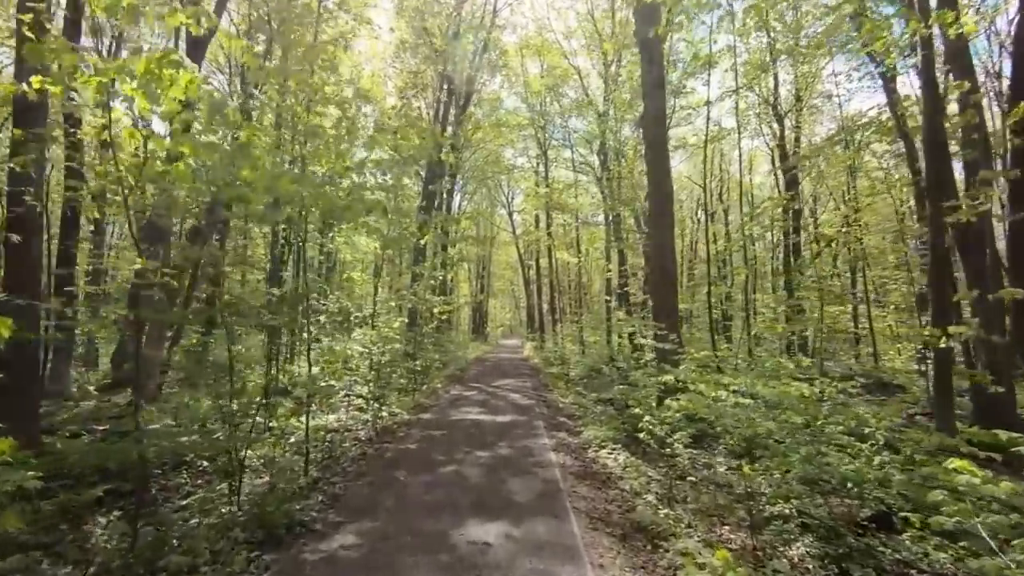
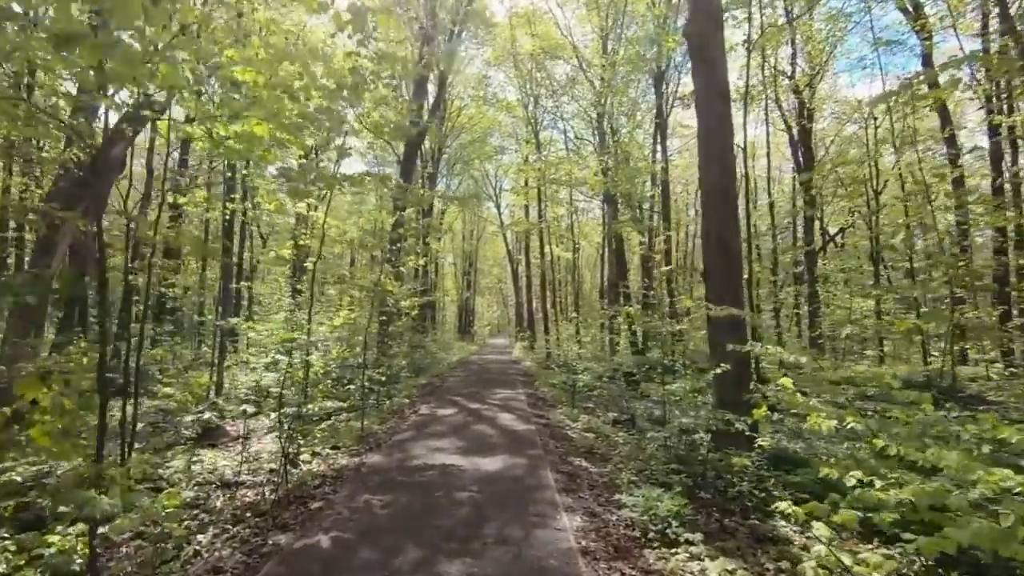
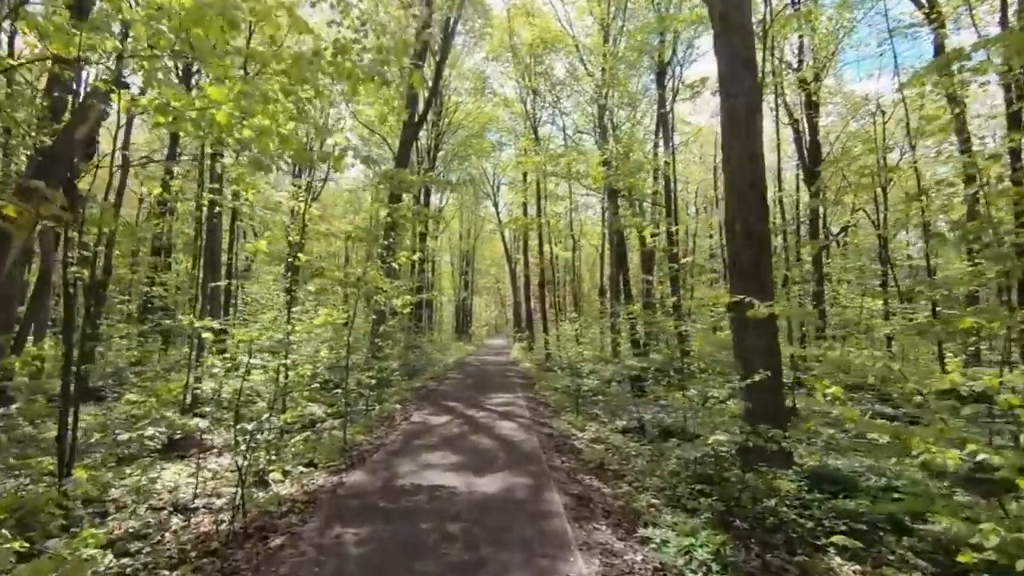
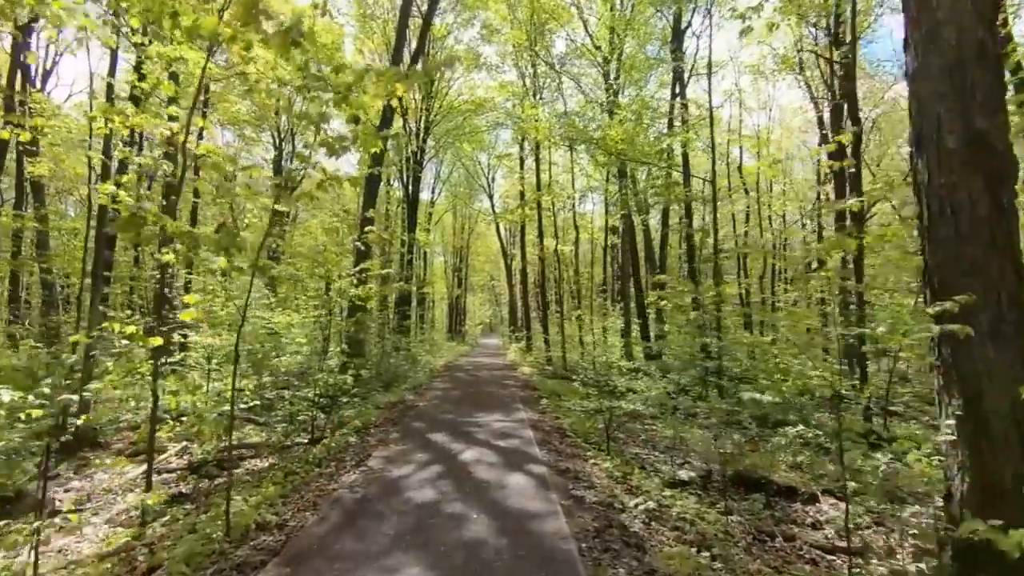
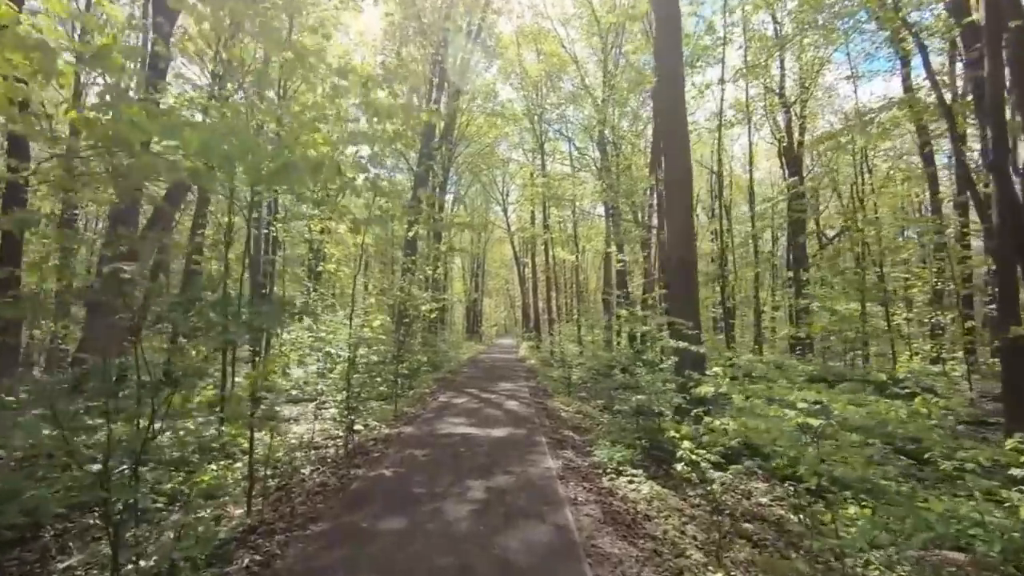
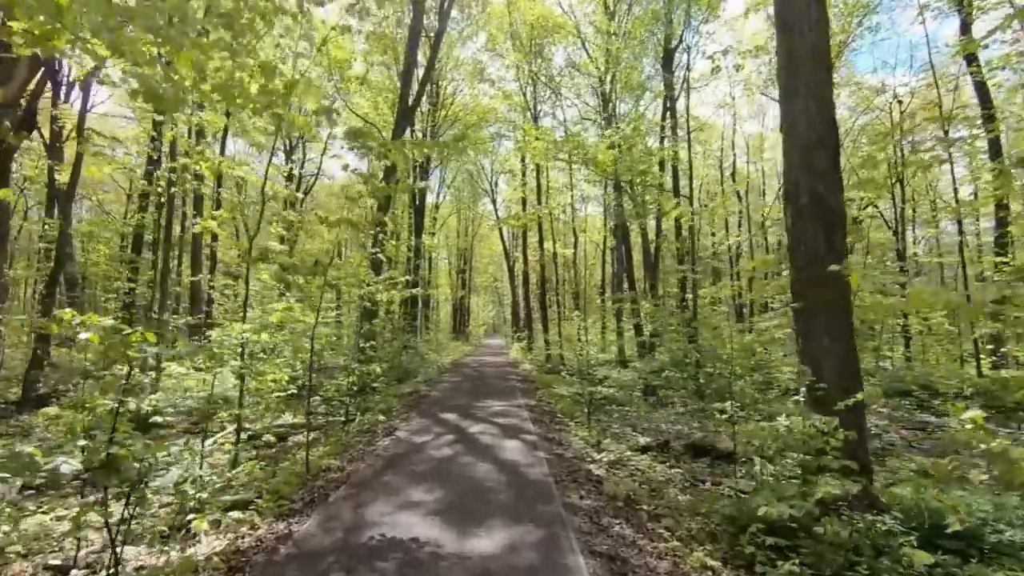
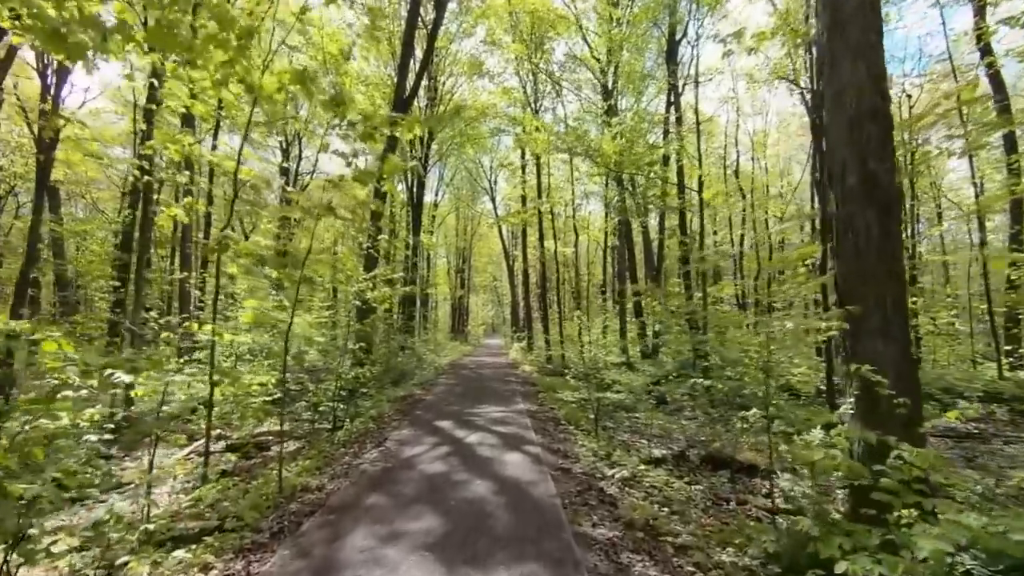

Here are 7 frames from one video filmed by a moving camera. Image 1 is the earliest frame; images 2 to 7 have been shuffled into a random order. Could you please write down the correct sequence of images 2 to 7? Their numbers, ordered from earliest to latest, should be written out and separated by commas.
5, 2, 3, 6, 7, 4
